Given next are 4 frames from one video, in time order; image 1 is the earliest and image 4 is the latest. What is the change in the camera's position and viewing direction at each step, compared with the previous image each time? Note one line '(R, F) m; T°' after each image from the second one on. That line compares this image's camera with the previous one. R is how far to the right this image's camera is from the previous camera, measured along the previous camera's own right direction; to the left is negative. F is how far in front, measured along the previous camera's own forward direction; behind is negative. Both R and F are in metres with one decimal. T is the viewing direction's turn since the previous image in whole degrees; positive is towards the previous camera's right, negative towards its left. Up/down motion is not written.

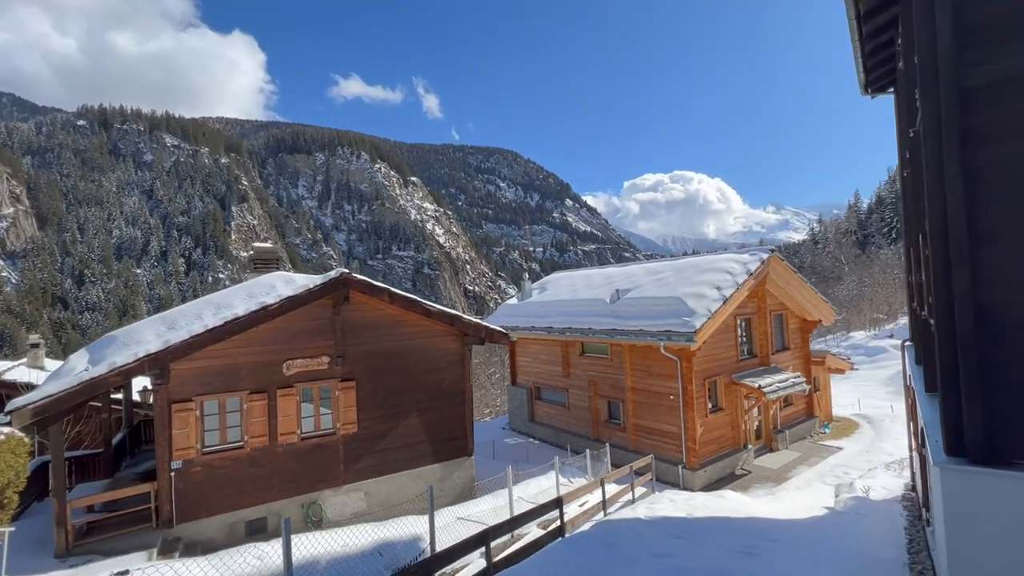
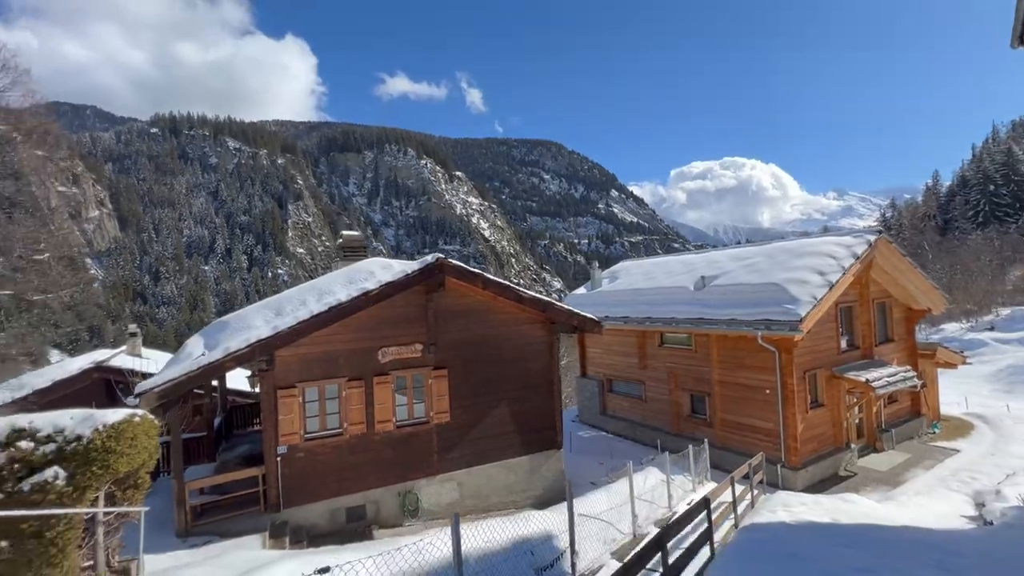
(-1.2, +0.4) m; -5°
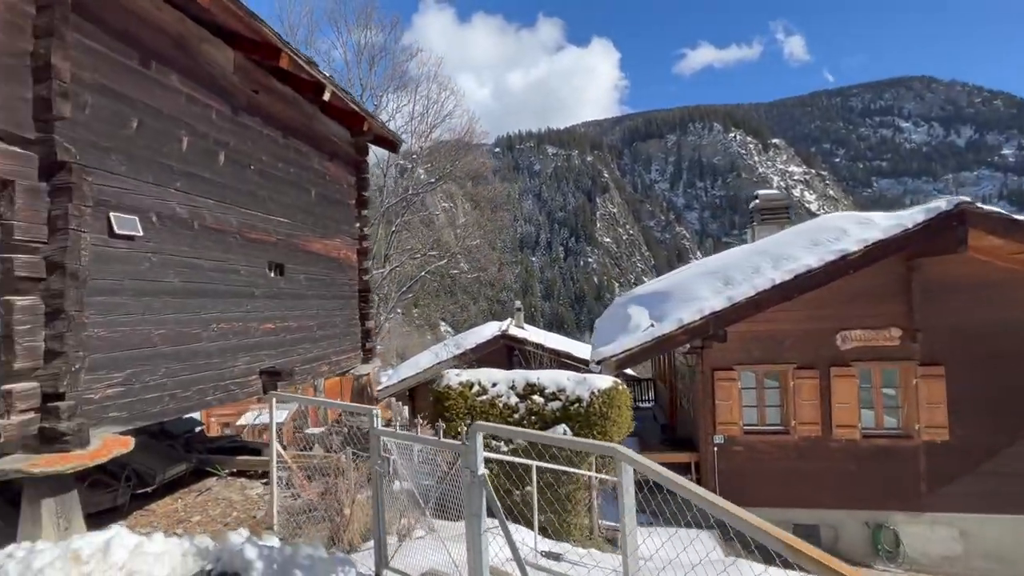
(-2.8, +0.6) m; -36°
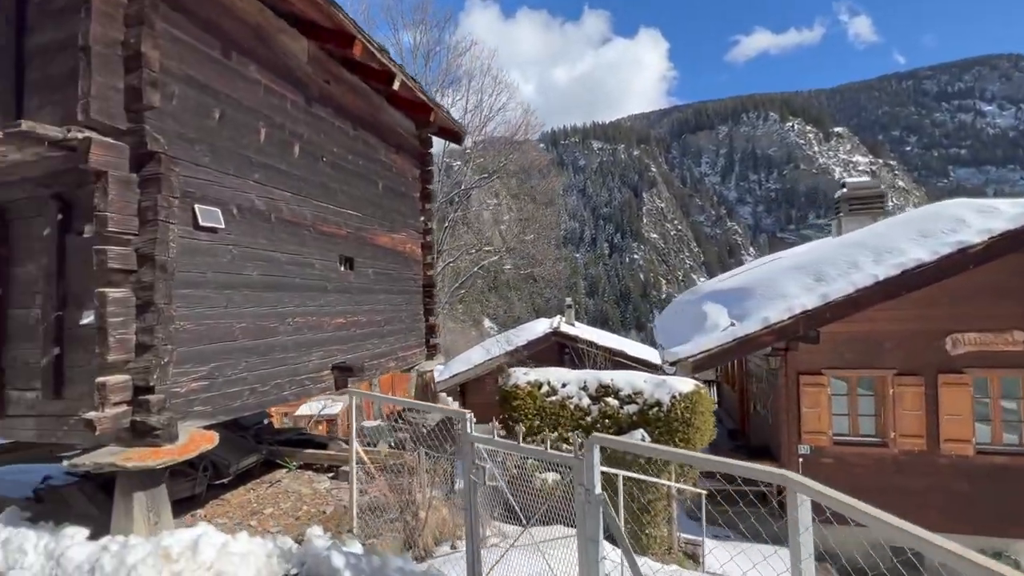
(-0.4, +0.3) m; -5°
